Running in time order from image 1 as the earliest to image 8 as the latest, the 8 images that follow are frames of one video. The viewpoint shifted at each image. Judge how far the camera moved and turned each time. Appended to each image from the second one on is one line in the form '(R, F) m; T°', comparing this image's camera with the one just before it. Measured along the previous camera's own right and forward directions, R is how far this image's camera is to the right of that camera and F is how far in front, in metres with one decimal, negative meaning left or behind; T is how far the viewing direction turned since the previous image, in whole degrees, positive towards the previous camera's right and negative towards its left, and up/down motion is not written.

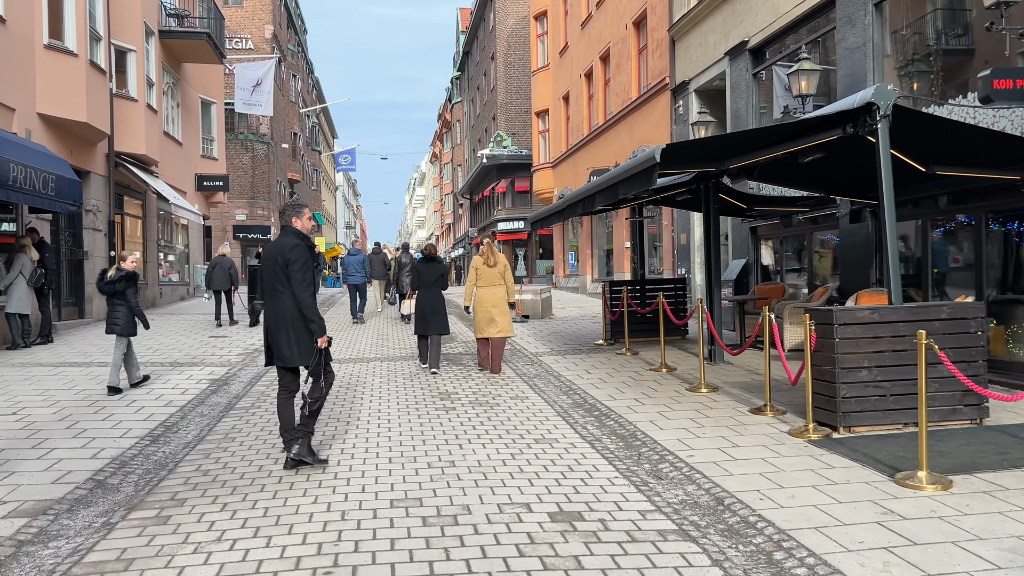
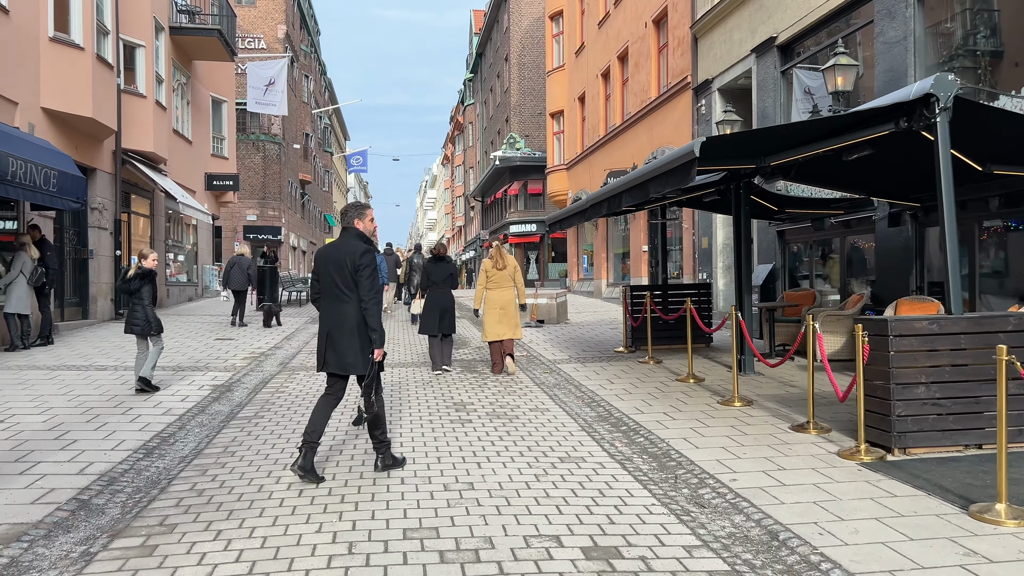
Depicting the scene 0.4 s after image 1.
(-0.1, +0.5) m; -1°
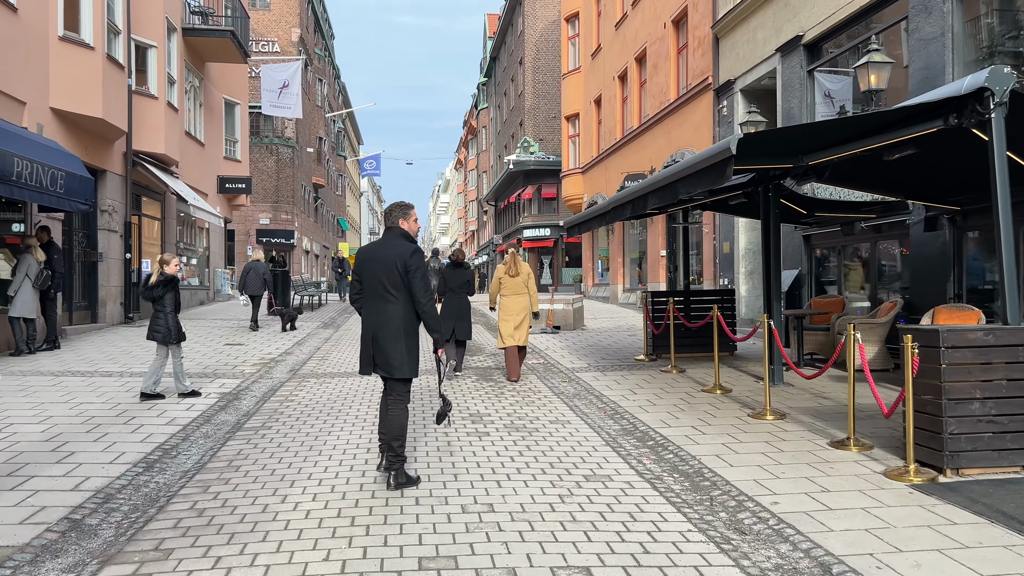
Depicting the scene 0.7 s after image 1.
(-0.1, +0.3) m; -1°
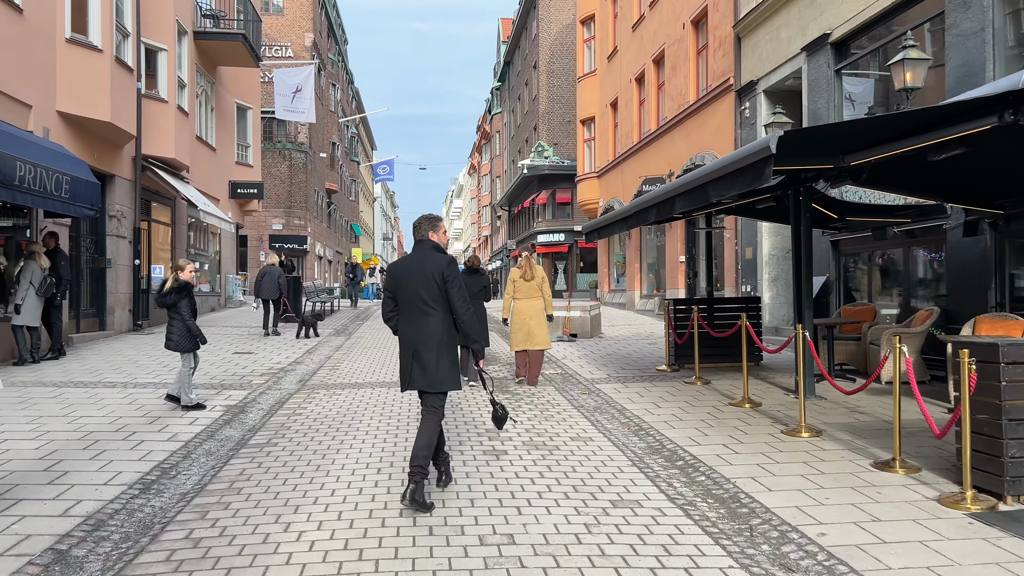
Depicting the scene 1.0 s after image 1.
(0.0, +0.4) m; -1°
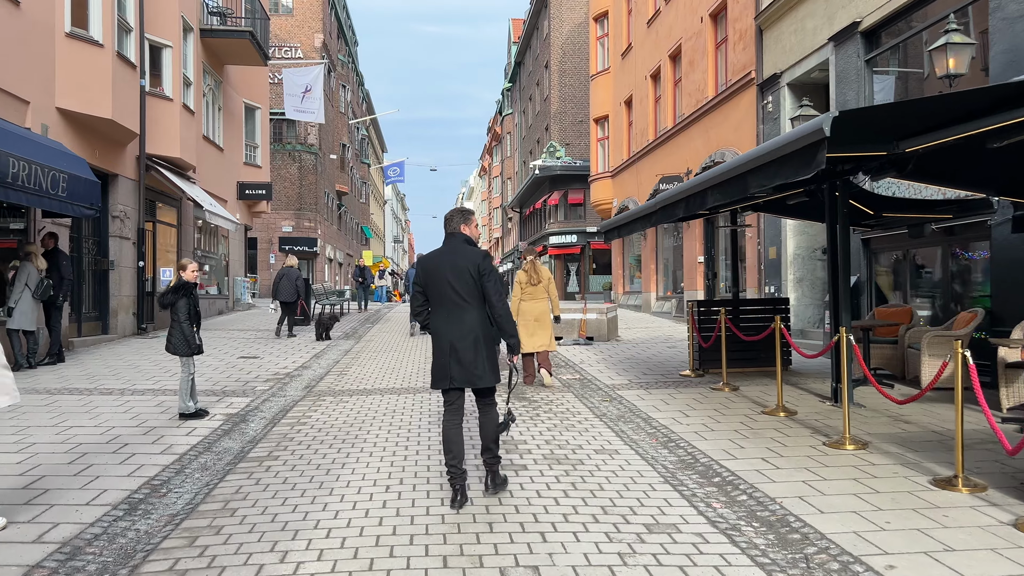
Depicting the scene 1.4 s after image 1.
(-0.1, +0.5) m; -1°
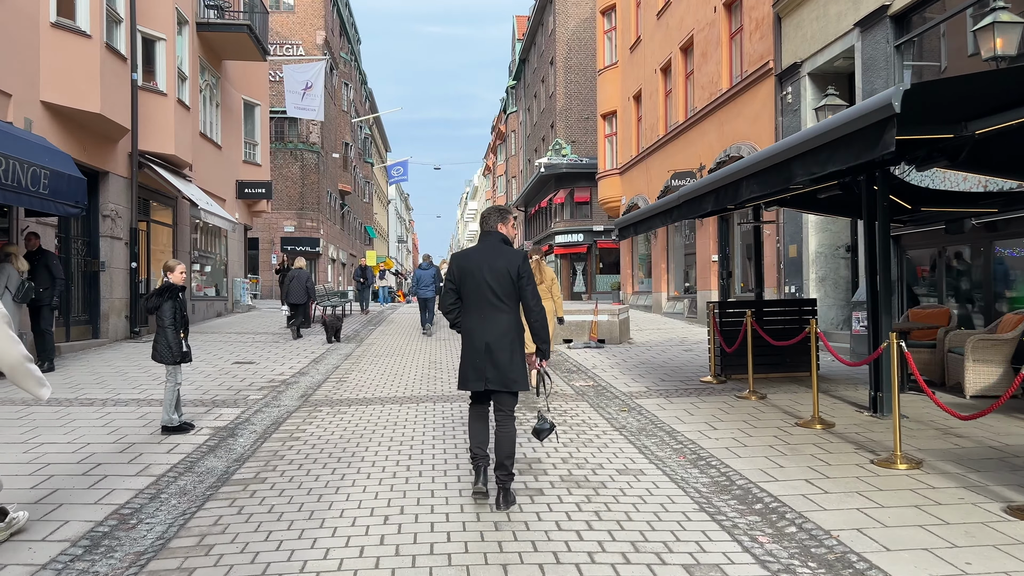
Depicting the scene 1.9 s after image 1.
(-0.1, +0.6) m; 0°
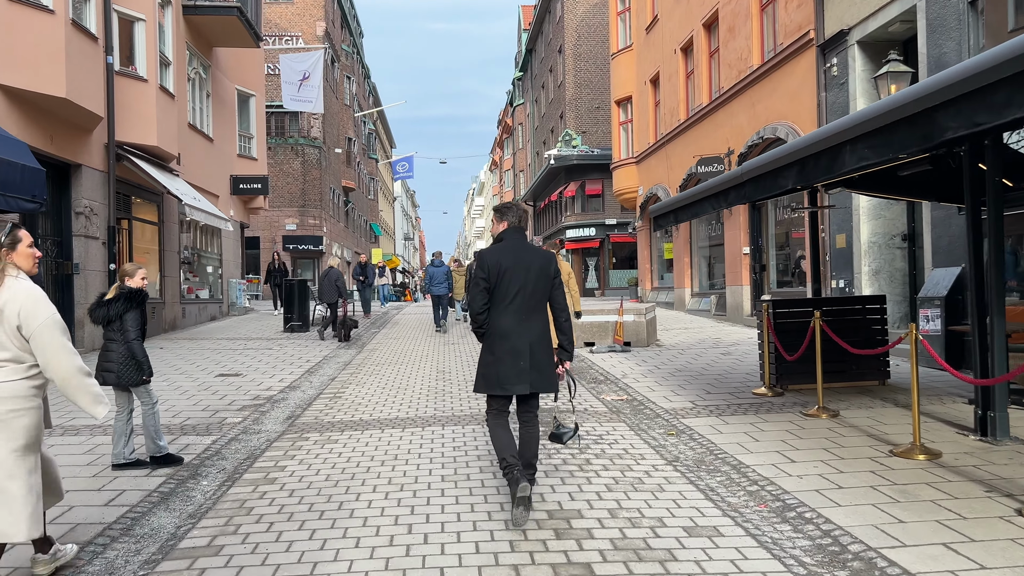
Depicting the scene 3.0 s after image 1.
(-0.1, +1.3) m; -1°
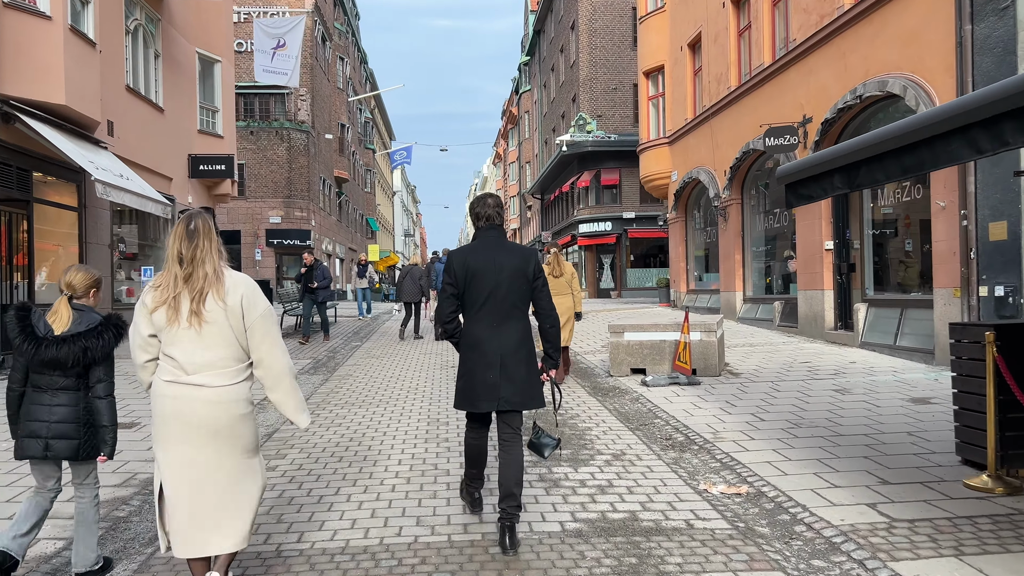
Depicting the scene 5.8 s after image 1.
(-0.2, +3.3) m; 0°
